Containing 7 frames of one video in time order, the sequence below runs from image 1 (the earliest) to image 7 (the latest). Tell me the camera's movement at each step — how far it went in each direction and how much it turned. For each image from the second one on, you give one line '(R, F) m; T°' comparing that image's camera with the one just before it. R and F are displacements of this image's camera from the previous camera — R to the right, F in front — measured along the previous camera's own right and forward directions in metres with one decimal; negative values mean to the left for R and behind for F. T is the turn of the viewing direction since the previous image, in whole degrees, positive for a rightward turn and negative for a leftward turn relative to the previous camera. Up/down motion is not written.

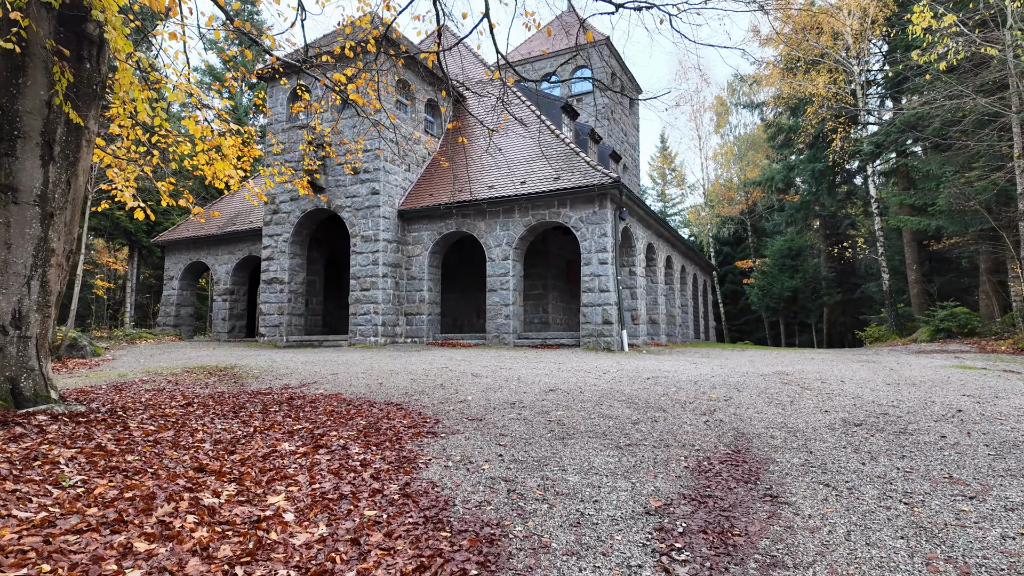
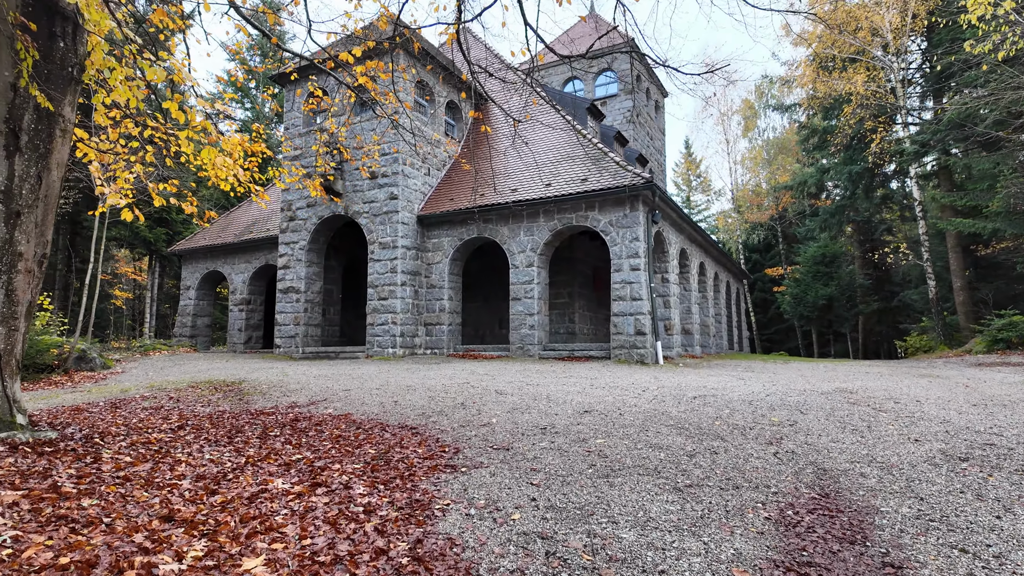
(-0.1, +0.6) m; -2°
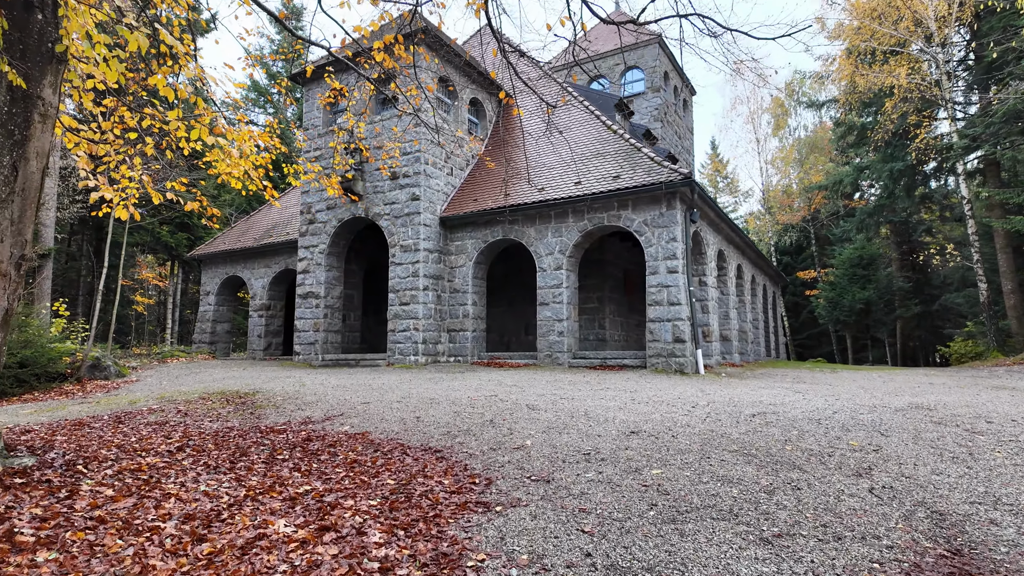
(-0.1, +0.6) m; -2°
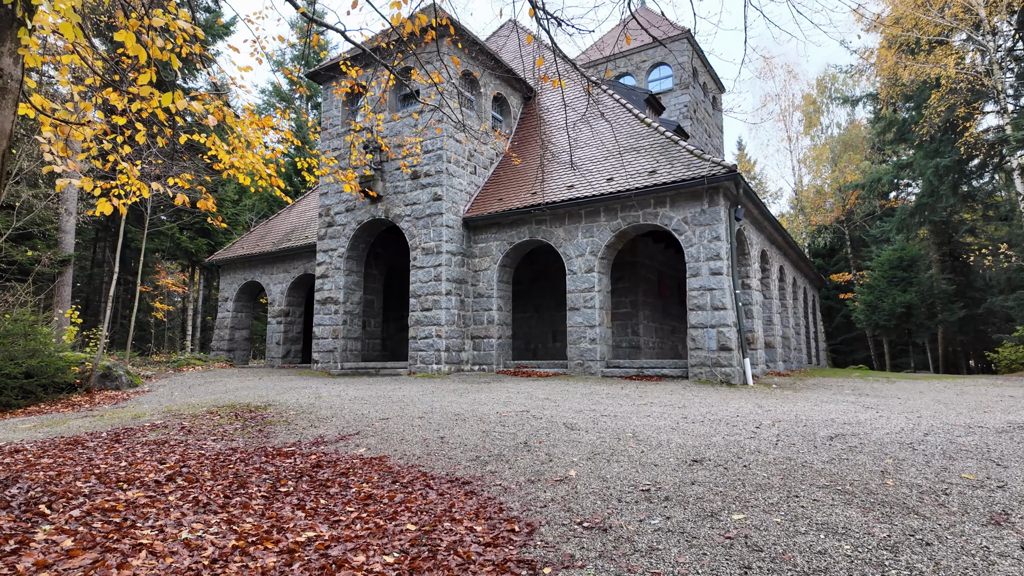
(-0.1, +0.6) m; -2°
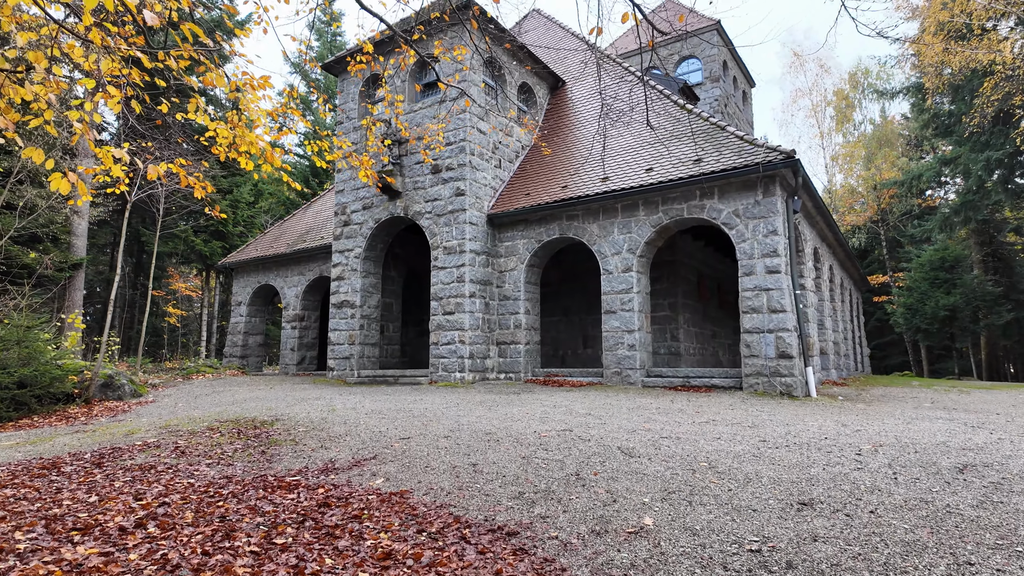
(-0.2, +0.8) m; -2°
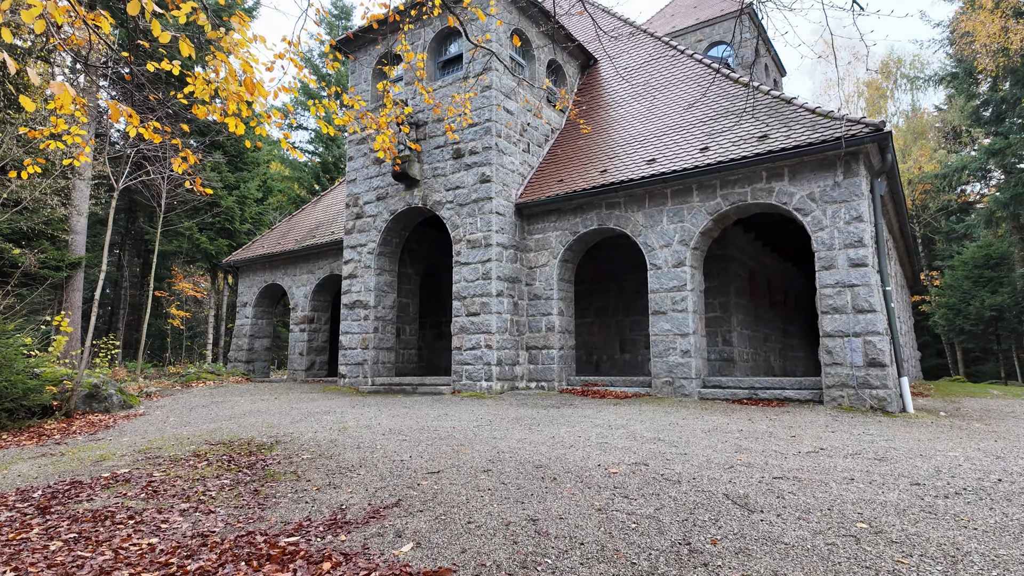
(-0.3, +1.1) m; -1°
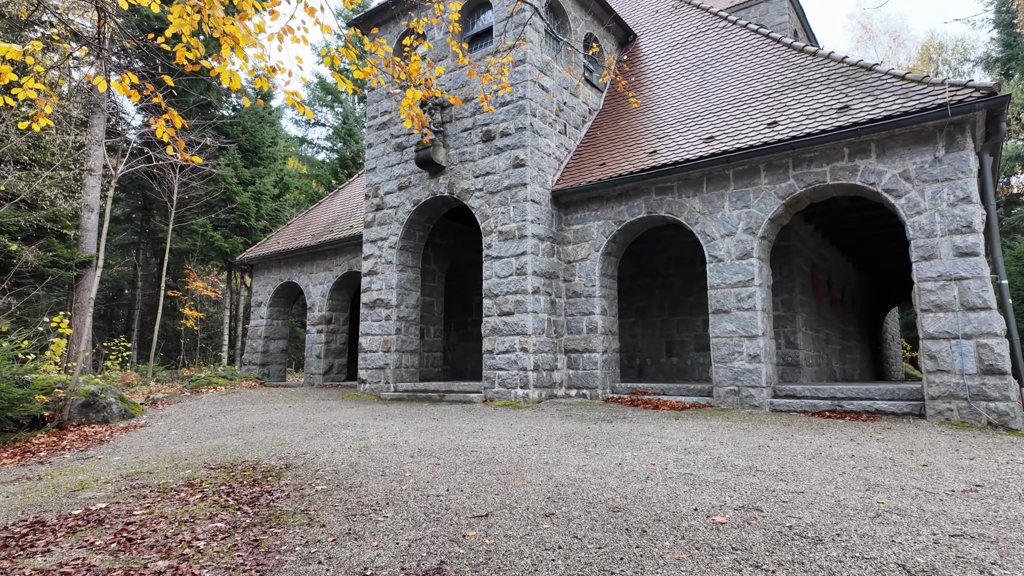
(-0.3, +0.9) m; -2°
